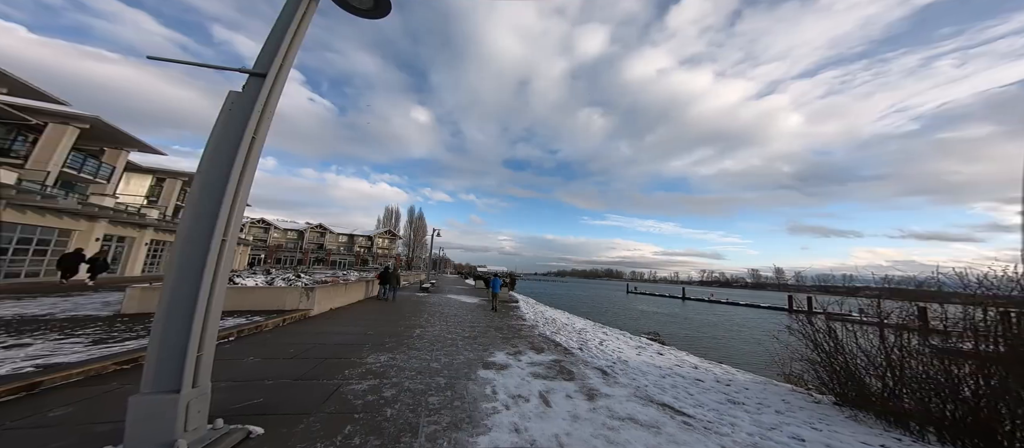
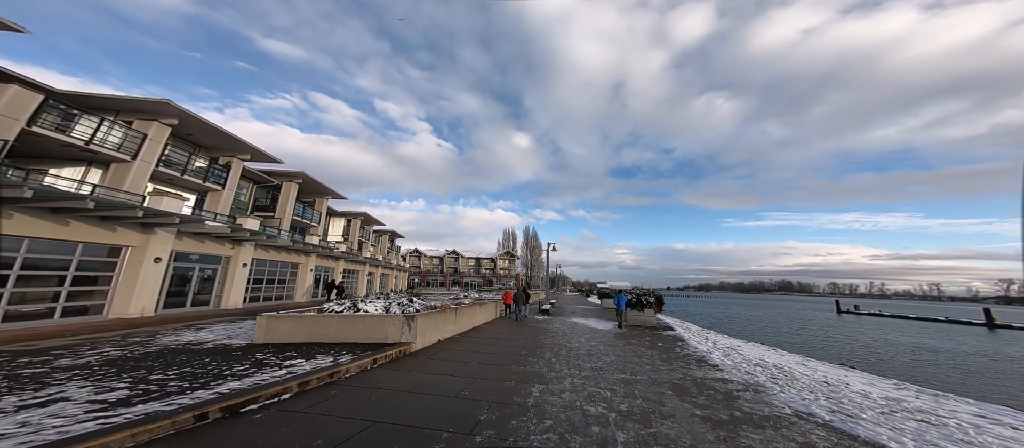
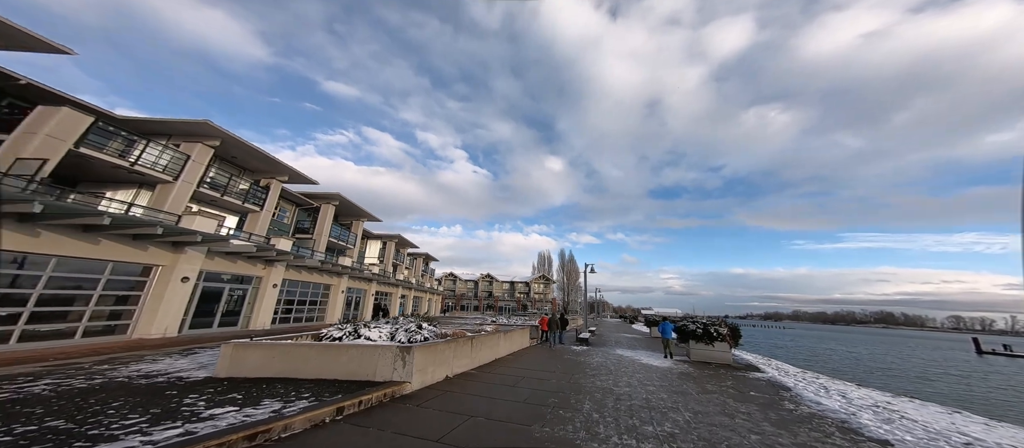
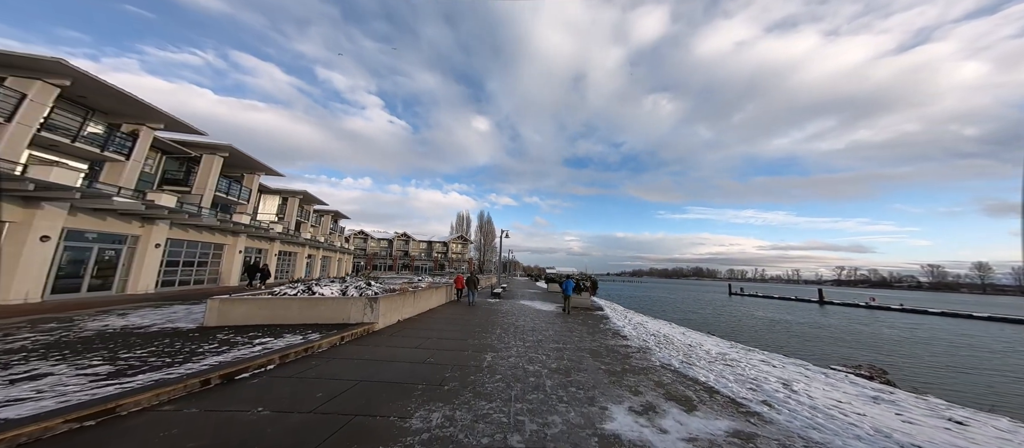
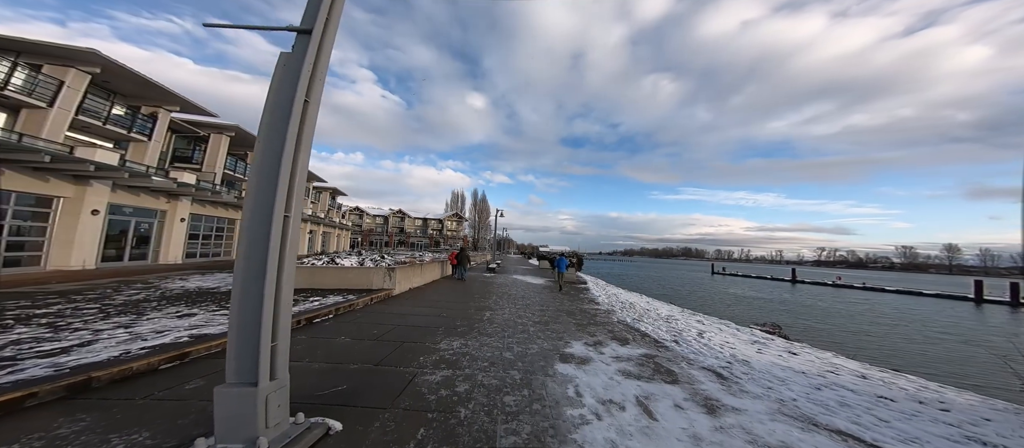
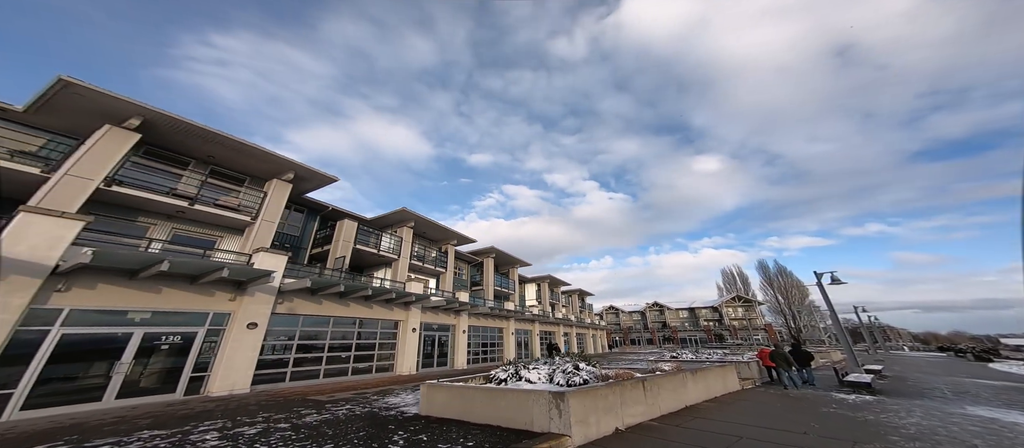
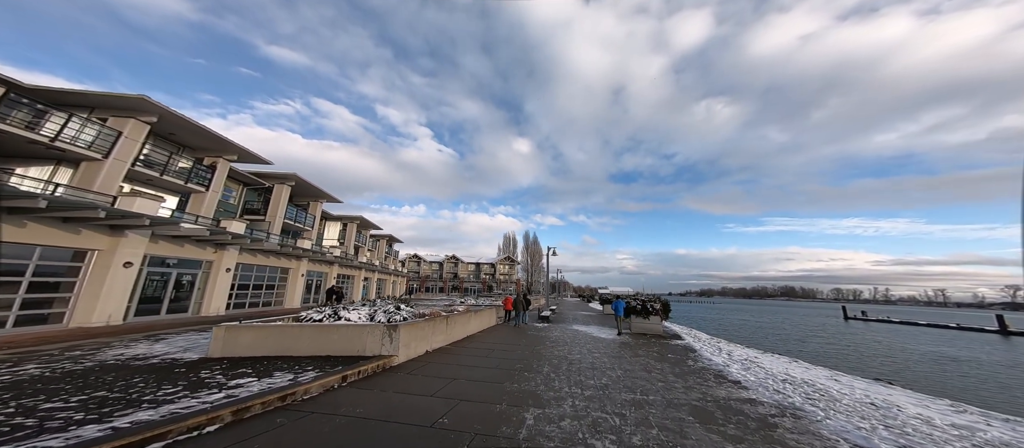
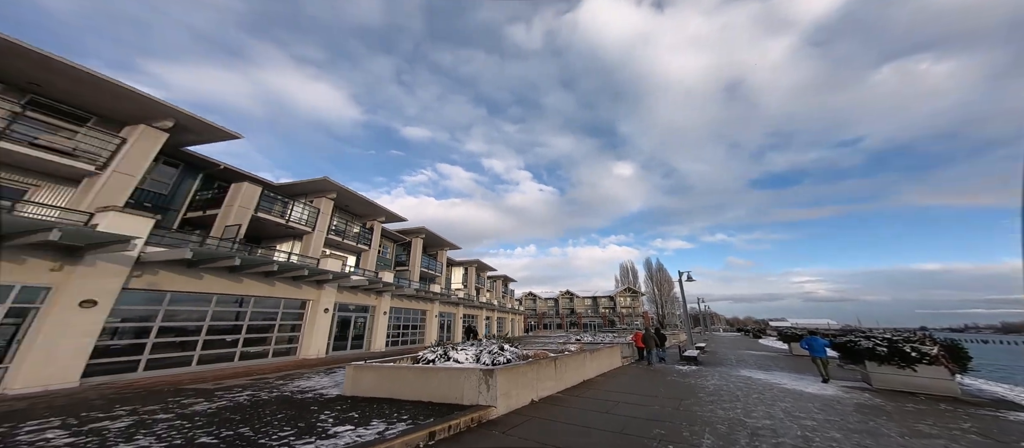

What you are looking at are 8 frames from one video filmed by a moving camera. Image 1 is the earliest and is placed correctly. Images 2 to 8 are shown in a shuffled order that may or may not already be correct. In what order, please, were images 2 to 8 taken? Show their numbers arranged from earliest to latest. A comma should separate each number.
5, 4, 2, 7, 3, 8, 6
